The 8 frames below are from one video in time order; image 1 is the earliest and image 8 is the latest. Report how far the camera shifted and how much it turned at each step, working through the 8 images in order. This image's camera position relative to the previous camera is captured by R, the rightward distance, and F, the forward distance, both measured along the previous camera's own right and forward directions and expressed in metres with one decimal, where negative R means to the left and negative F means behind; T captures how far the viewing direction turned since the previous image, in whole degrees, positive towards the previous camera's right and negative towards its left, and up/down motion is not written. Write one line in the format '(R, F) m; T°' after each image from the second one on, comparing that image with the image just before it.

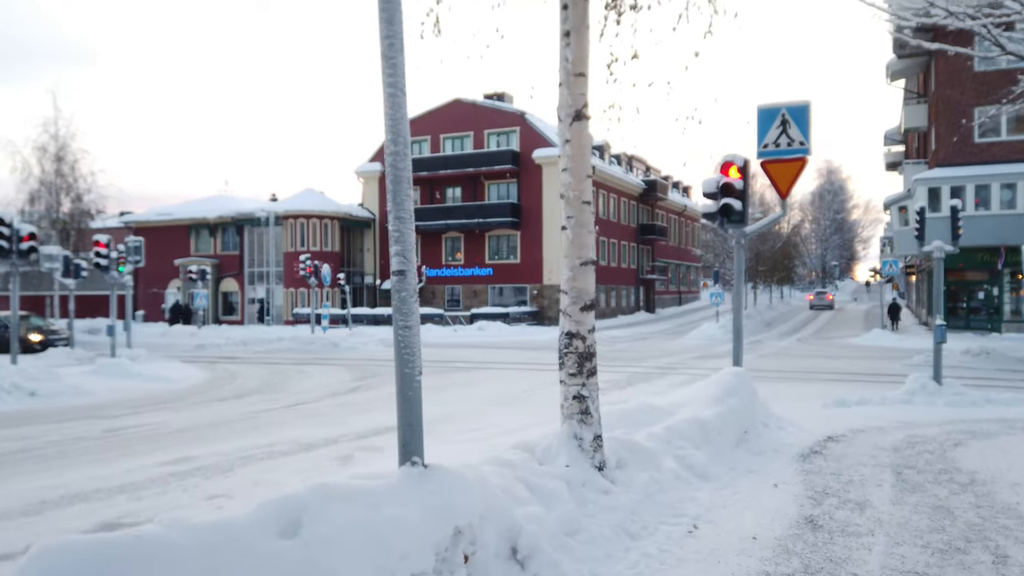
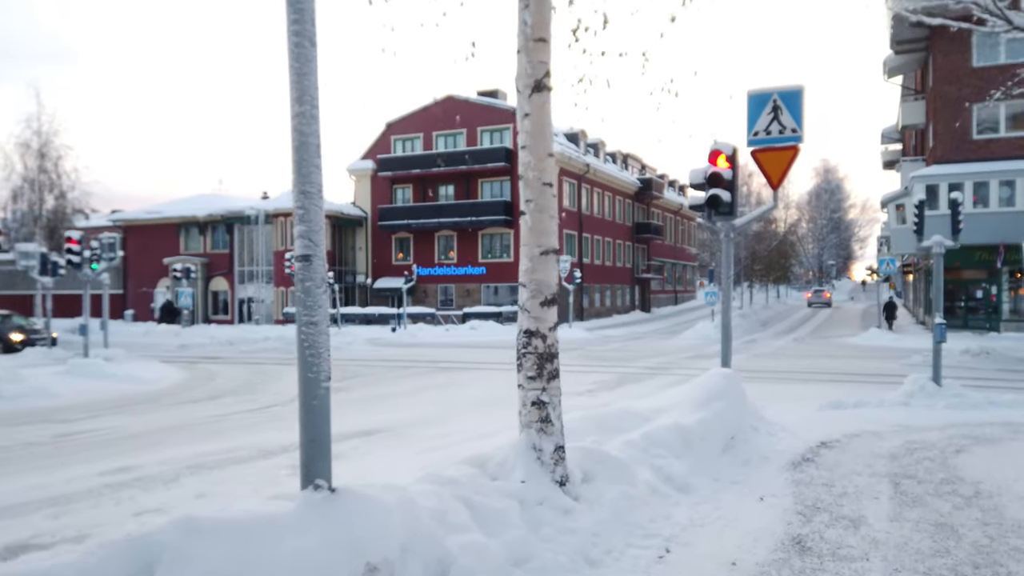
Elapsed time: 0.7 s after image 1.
(+0.3, +0.6) m; 0°
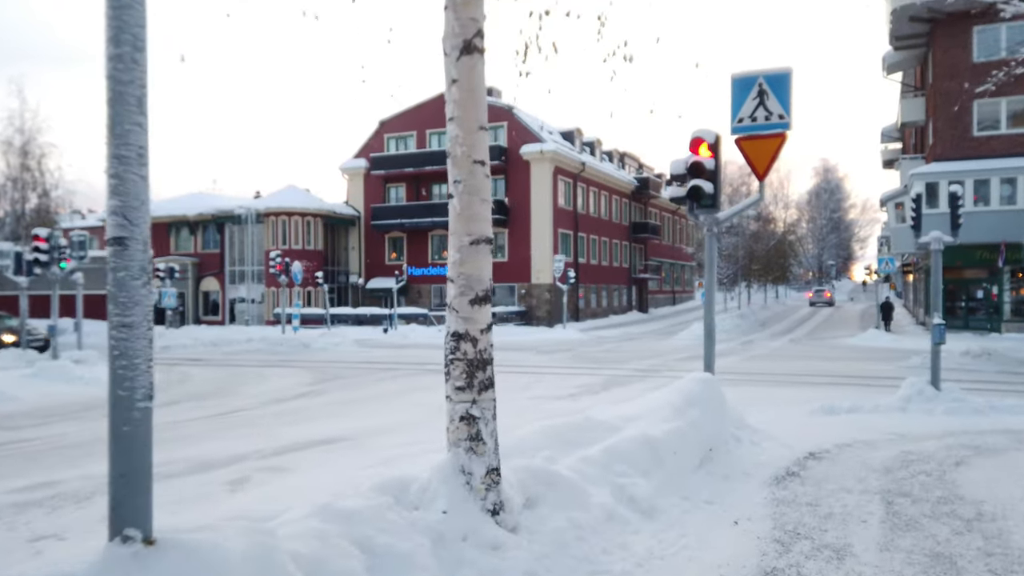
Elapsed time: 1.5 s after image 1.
(+0.4, +0.6) m; 0°
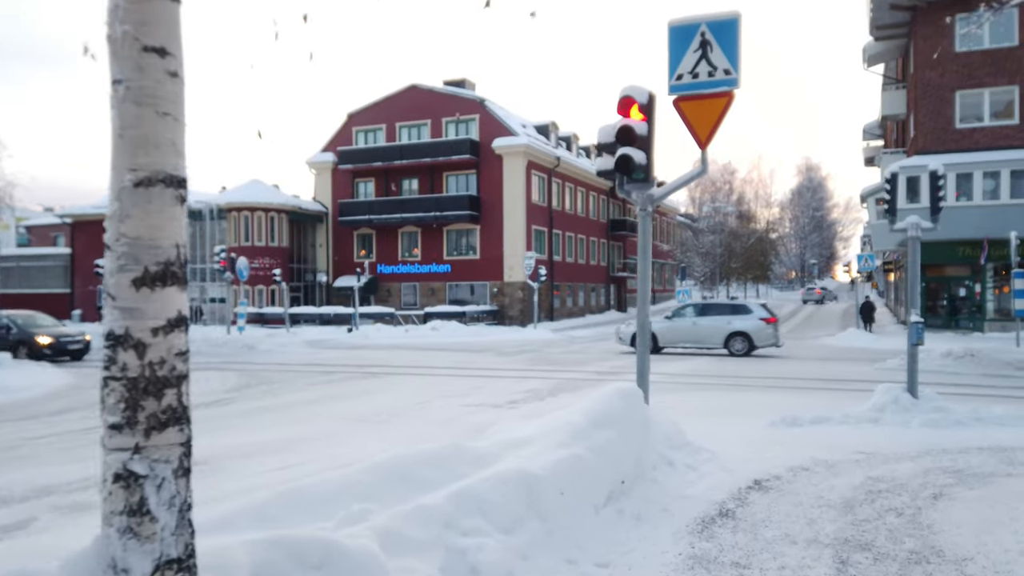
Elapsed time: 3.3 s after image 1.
(+0.9, +1.5) m; +1°
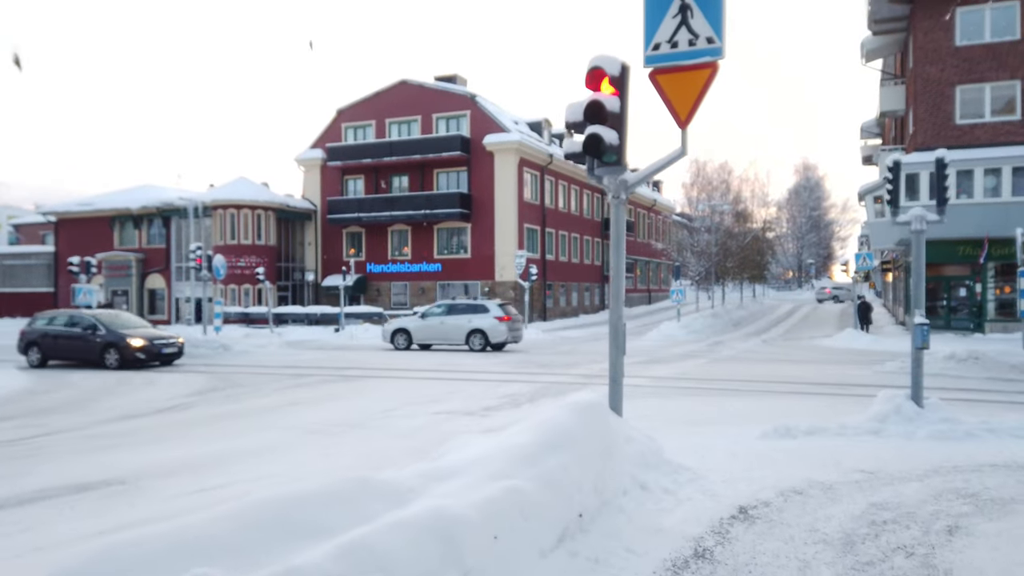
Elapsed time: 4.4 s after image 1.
(+0.4, +0.9) m; 0°
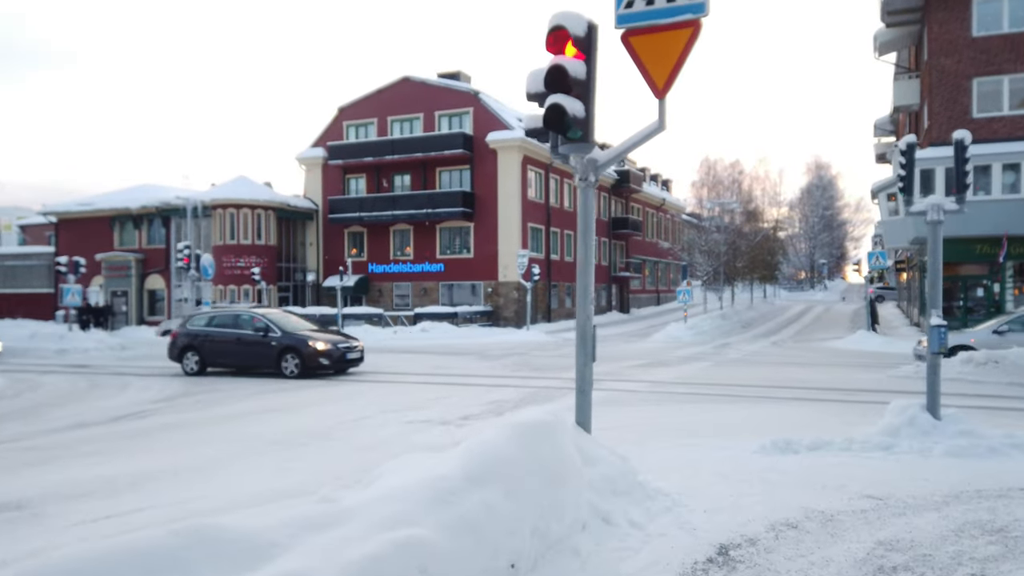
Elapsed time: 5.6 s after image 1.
(+0.4, +0.9) m; -1°
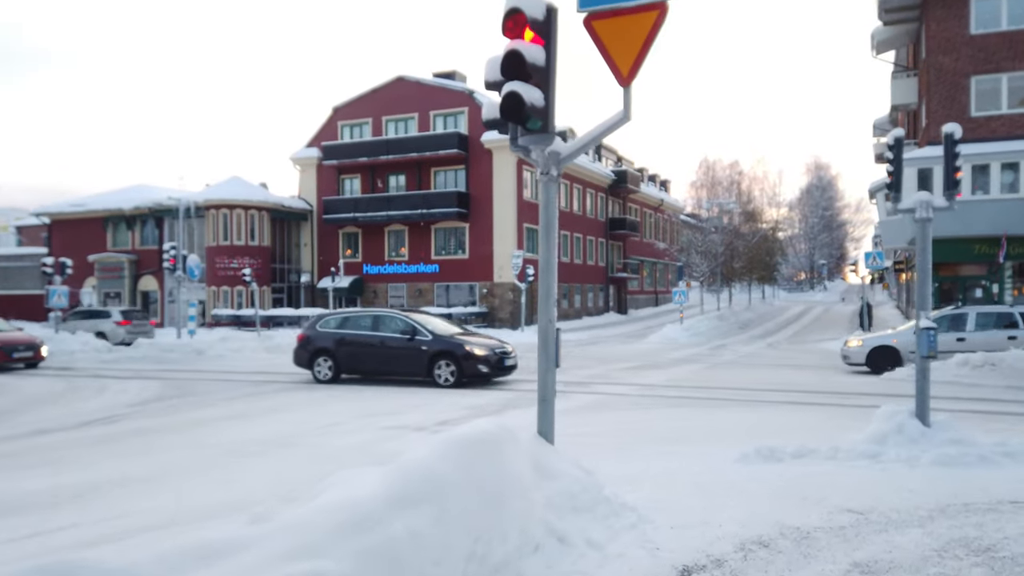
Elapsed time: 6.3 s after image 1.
(+0.3, +0.3) m; 0°
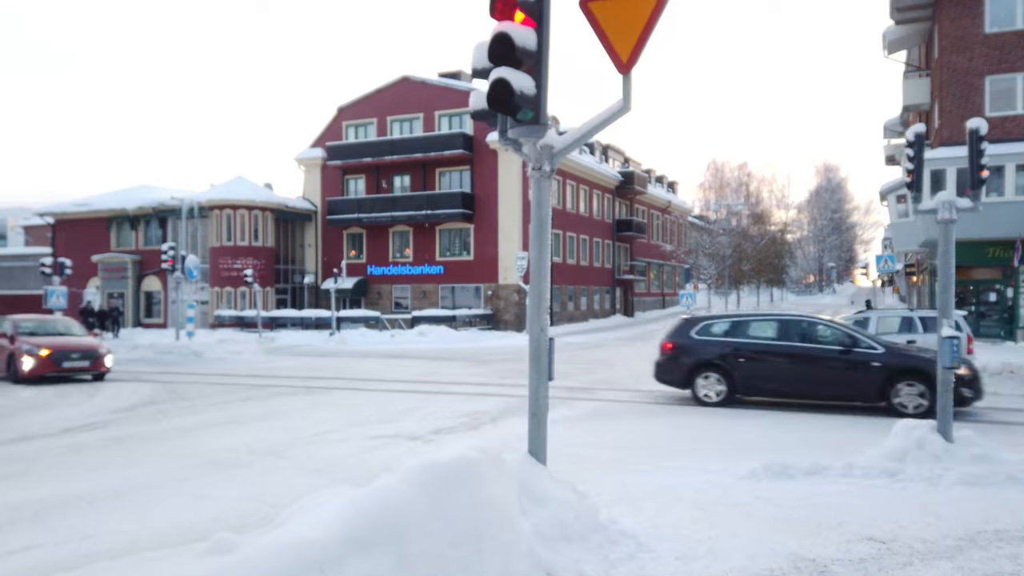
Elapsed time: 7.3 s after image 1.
(+0.1, +0.4) m; -1°
